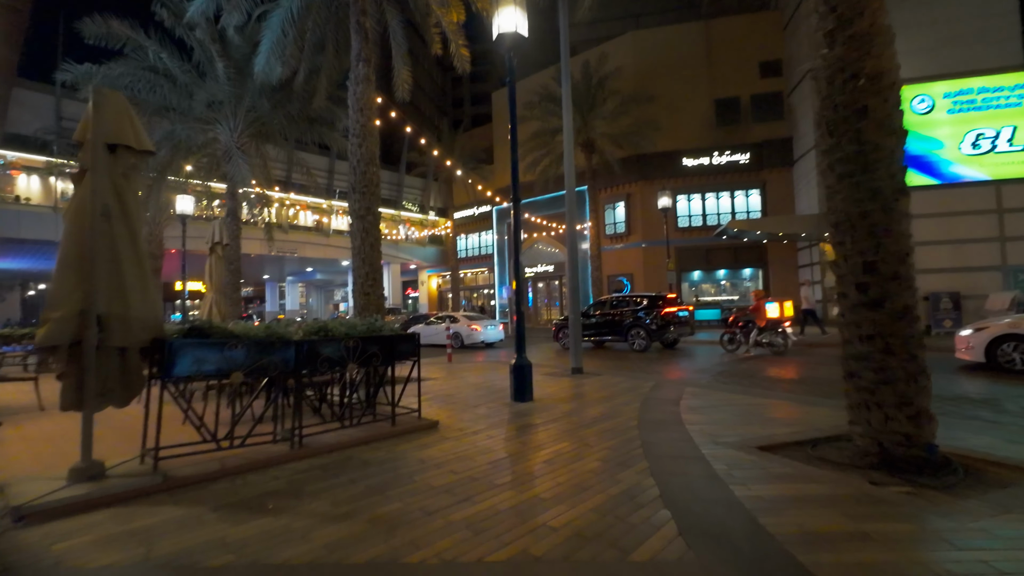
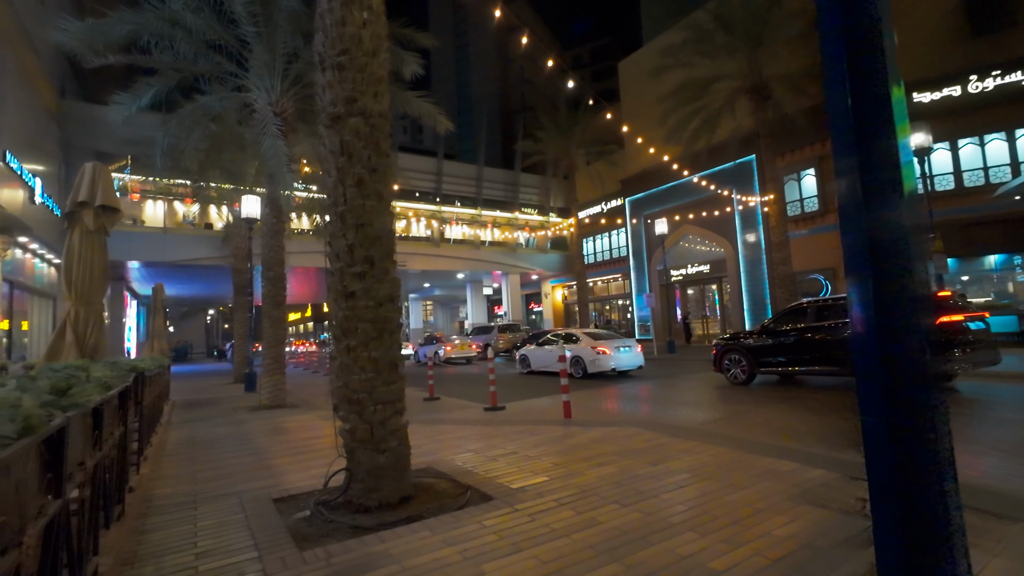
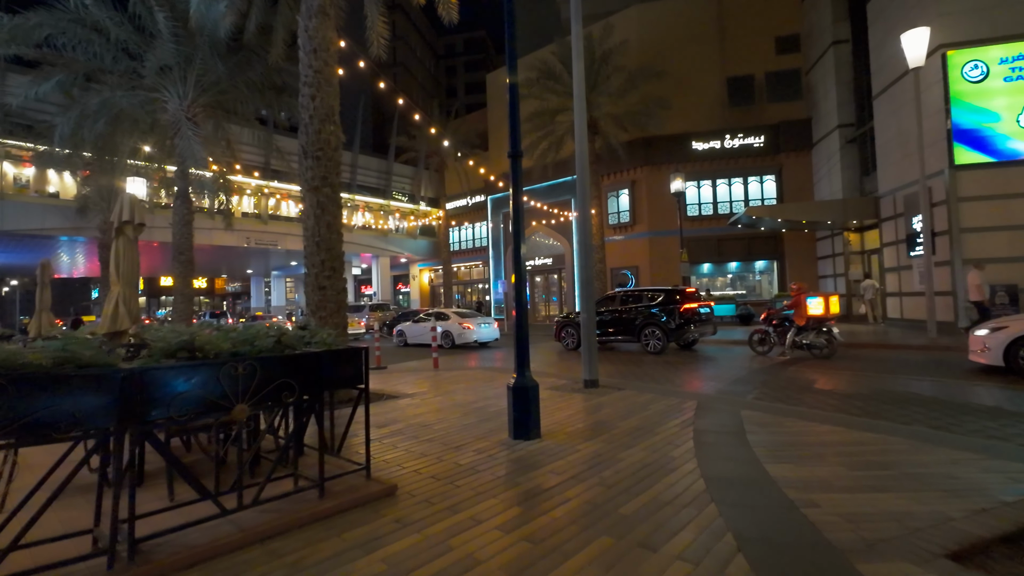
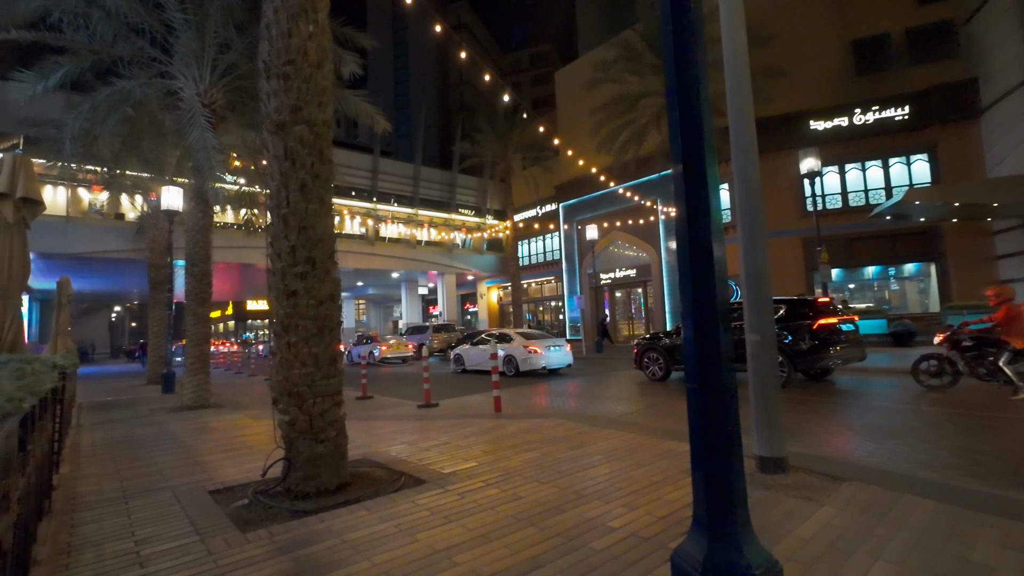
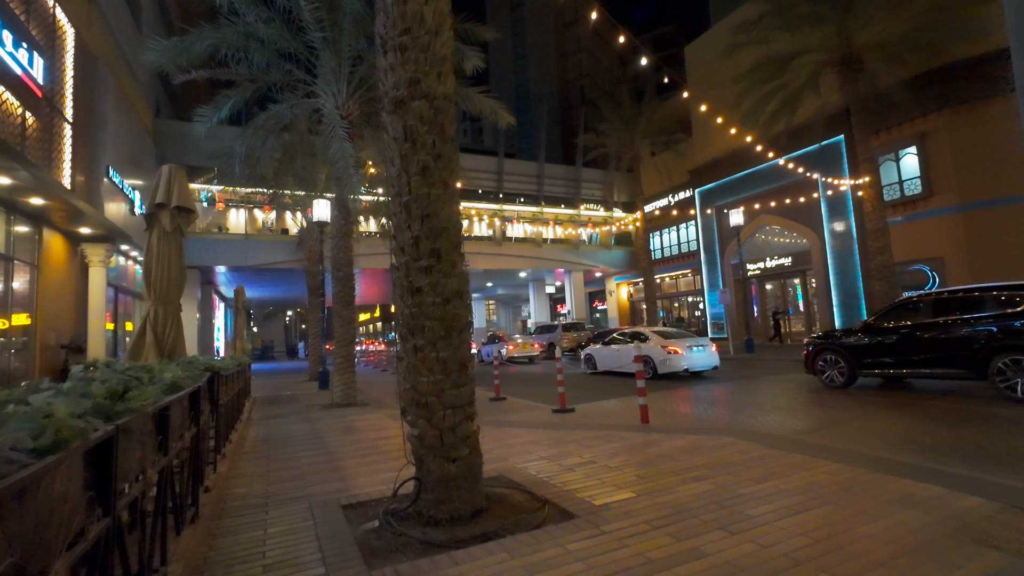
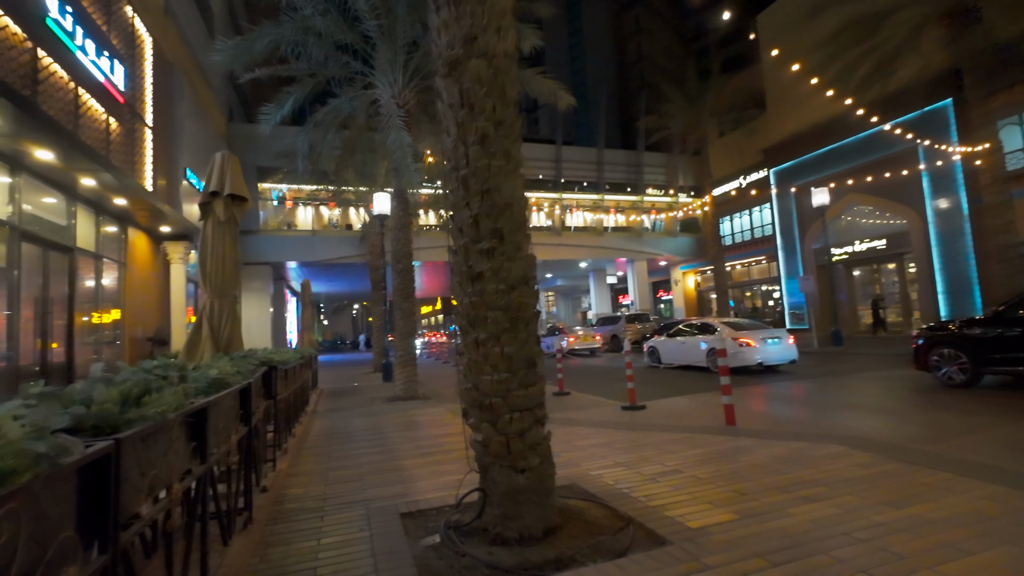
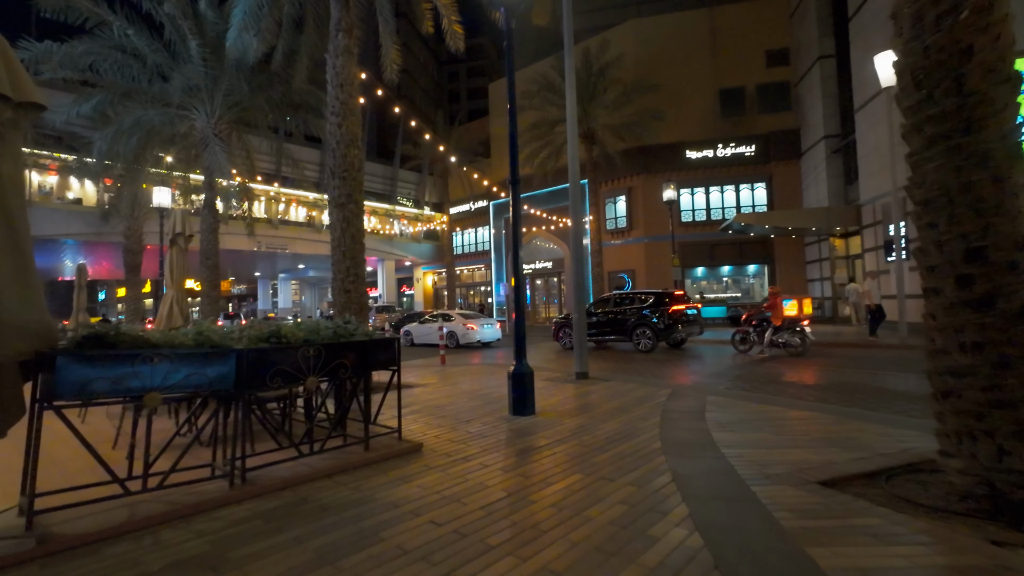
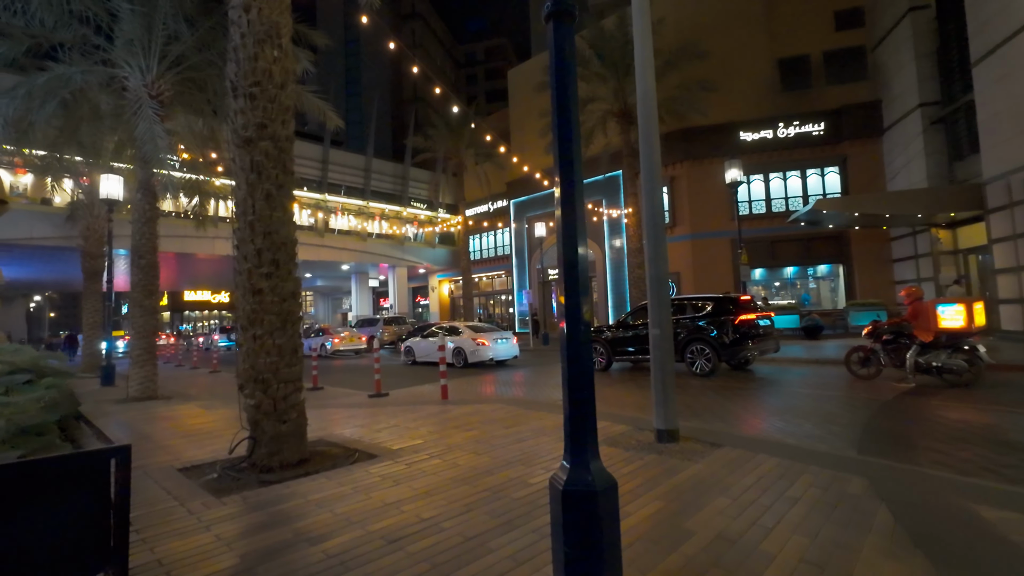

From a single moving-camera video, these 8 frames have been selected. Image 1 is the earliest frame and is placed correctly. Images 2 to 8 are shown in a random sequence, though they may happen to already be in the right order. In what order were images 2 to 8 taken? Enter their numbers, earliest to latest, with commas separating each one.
7, 3, 8, 4, 2, 5, 6
